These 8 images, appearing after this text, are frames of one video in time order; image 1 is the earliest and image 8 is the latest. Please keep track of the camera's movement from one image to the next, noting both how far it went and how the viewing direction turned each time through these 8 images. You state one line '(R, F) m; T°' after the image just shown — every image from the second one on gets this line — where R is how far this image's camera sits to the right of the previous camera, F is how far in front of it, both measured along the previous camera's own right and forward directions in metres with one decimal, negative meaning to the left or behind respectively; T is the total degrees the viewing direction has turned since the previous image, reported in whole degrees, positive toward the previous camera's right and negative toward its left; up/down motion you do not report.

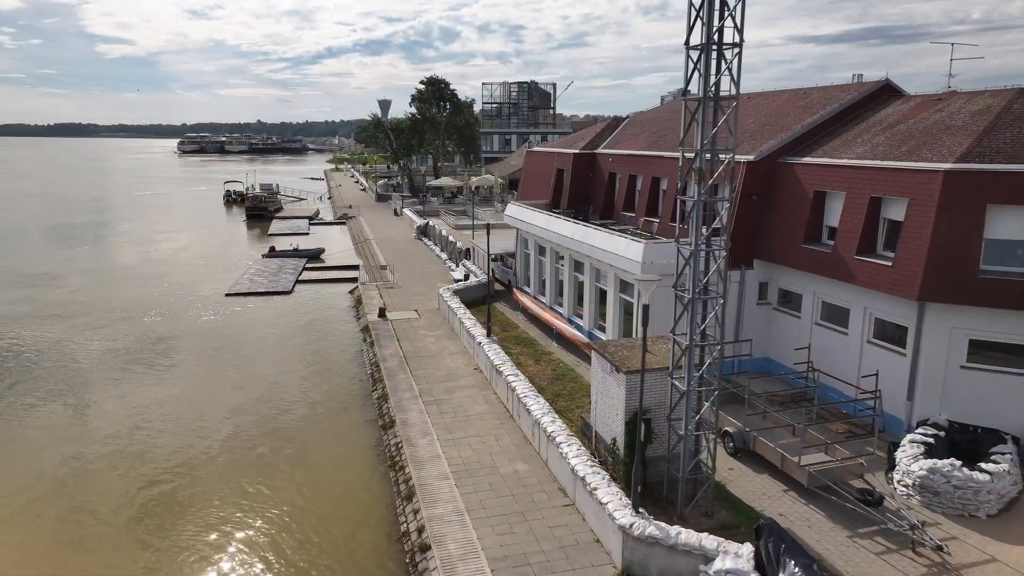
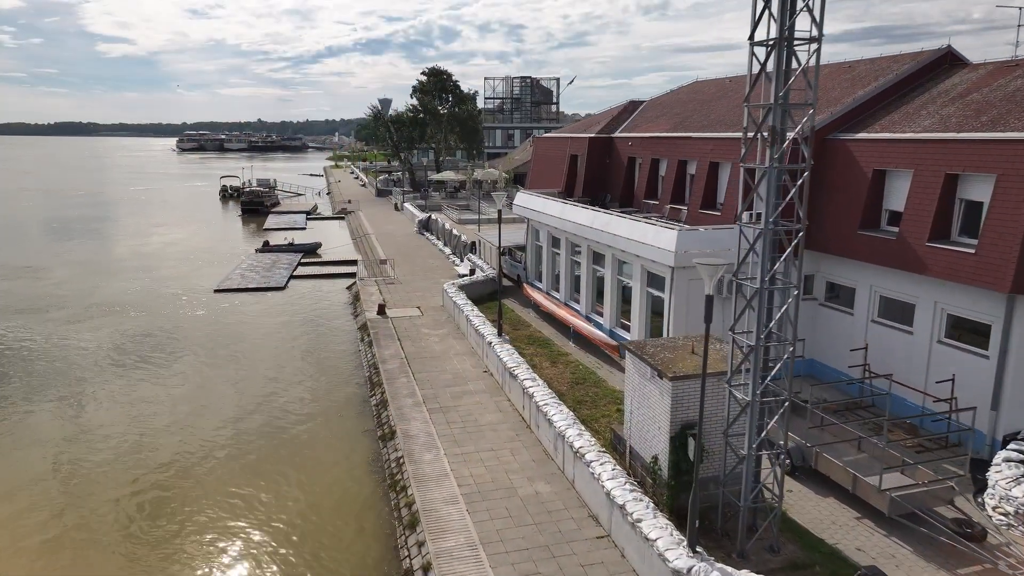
(-0.2, +2.0) m; 0°
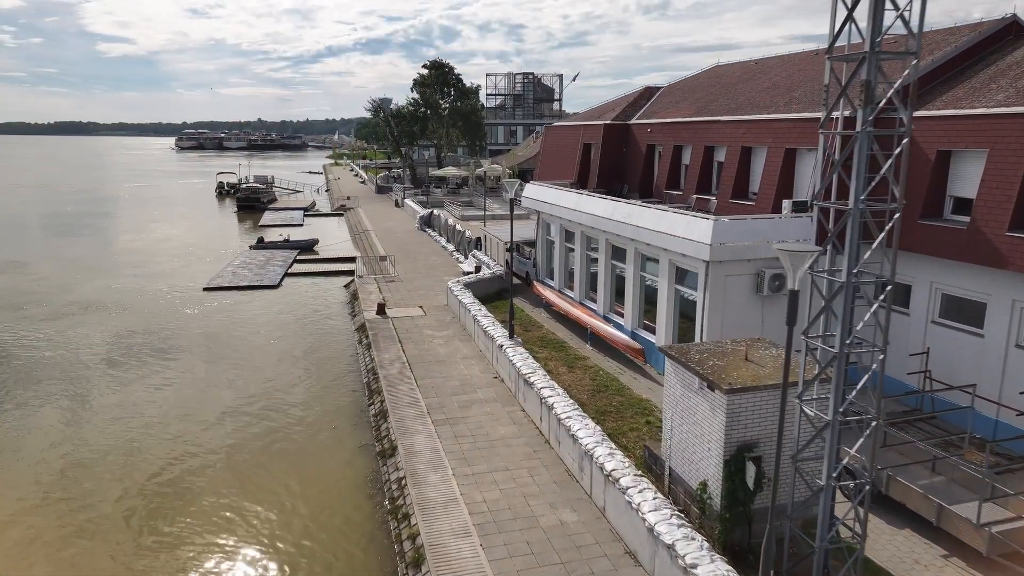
(-0.2, +1.7) m; 0°
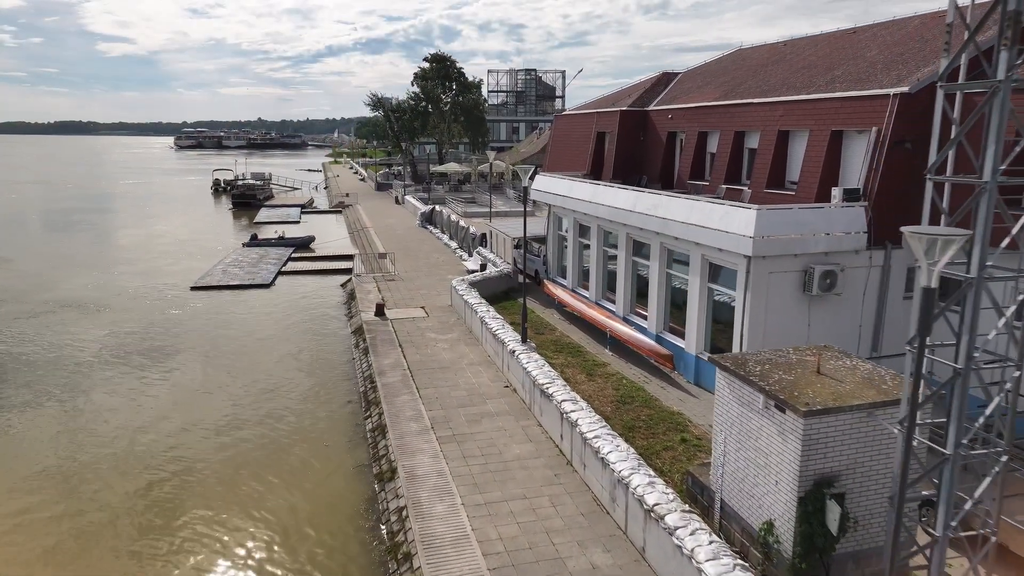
(-0.2, +1.6) m; 0°
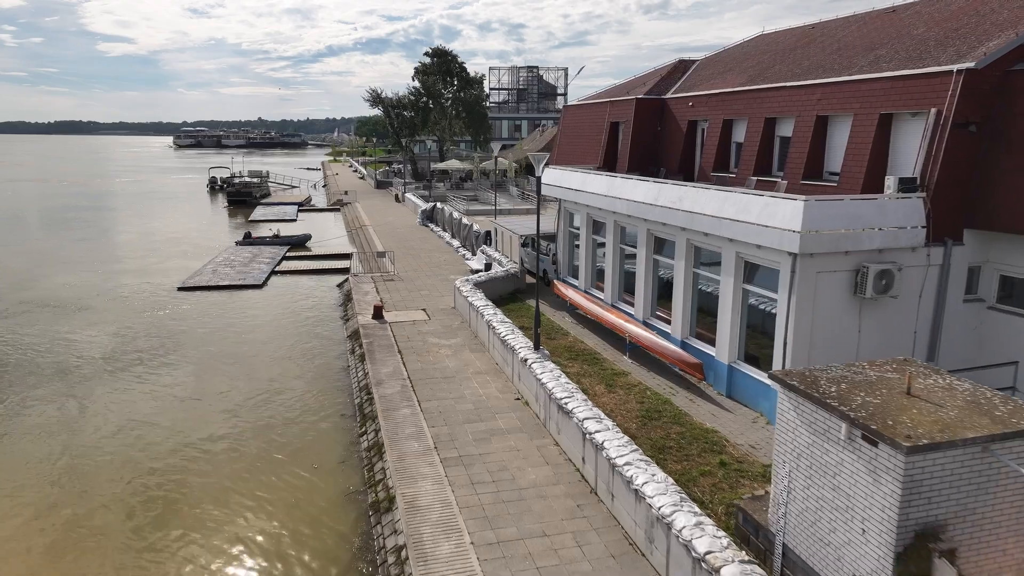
(-0.1, +1.4) m; 0°
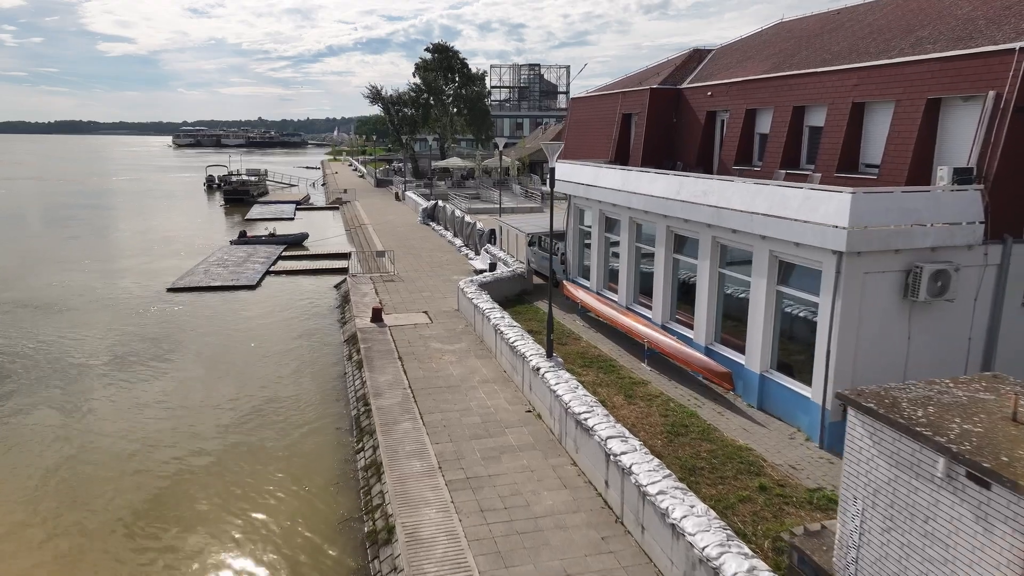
(-0.1, +1.1) m; 0°
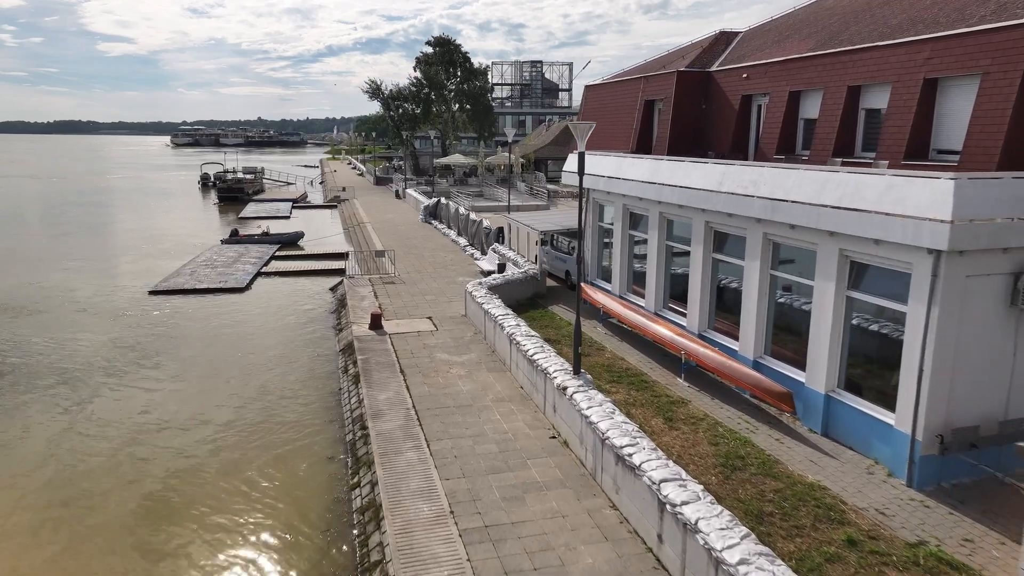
(-0.2, +1.7) m; 0°
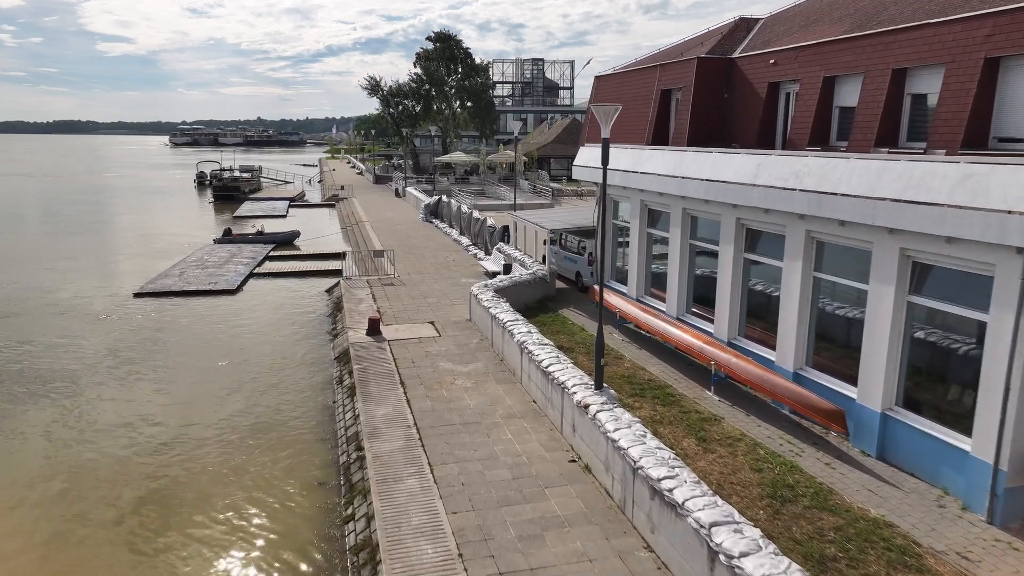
(-0.1, +1.2) m; 0°
